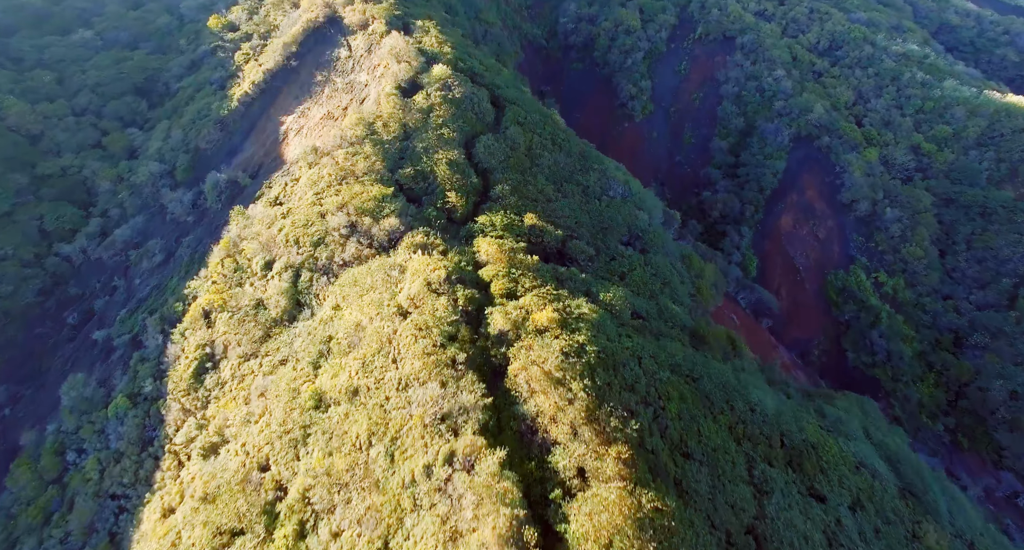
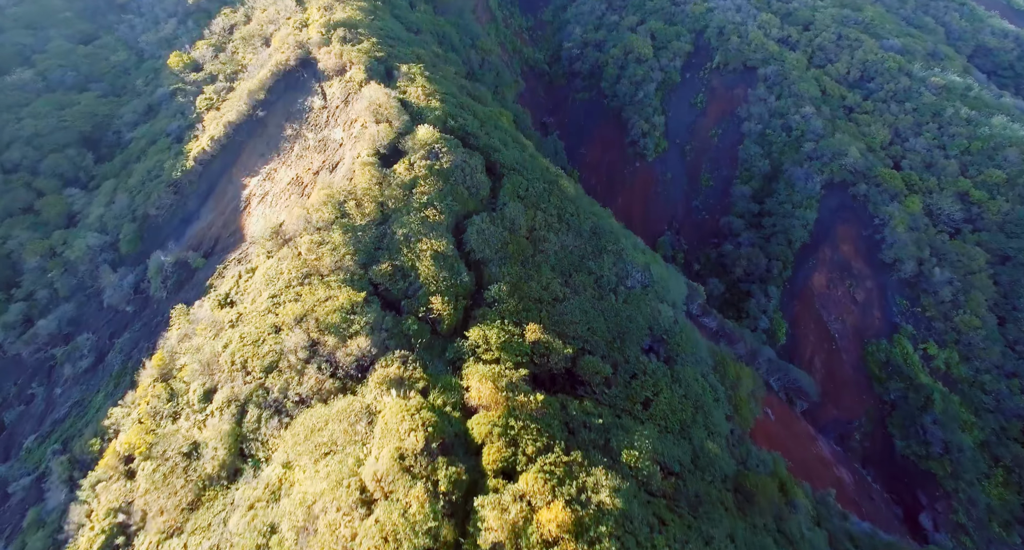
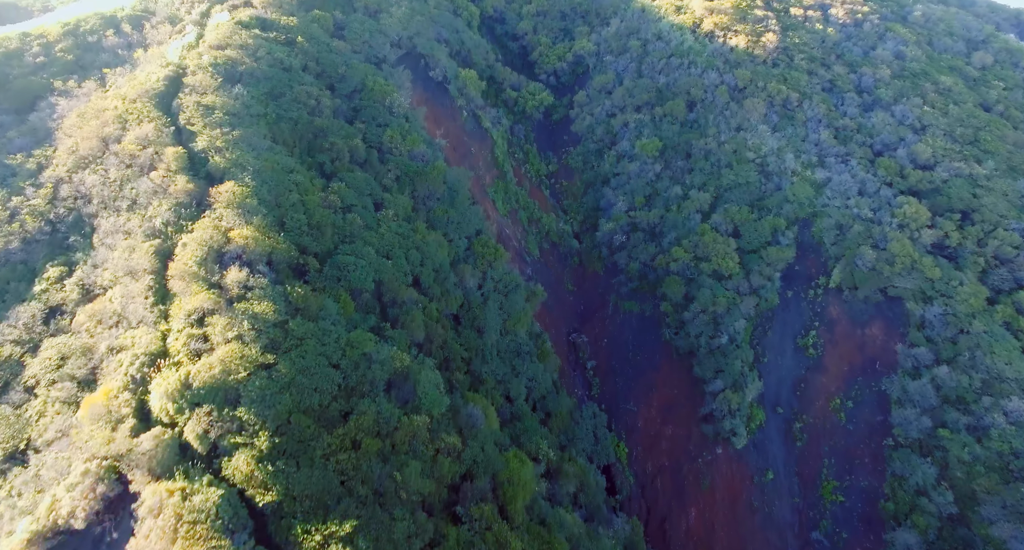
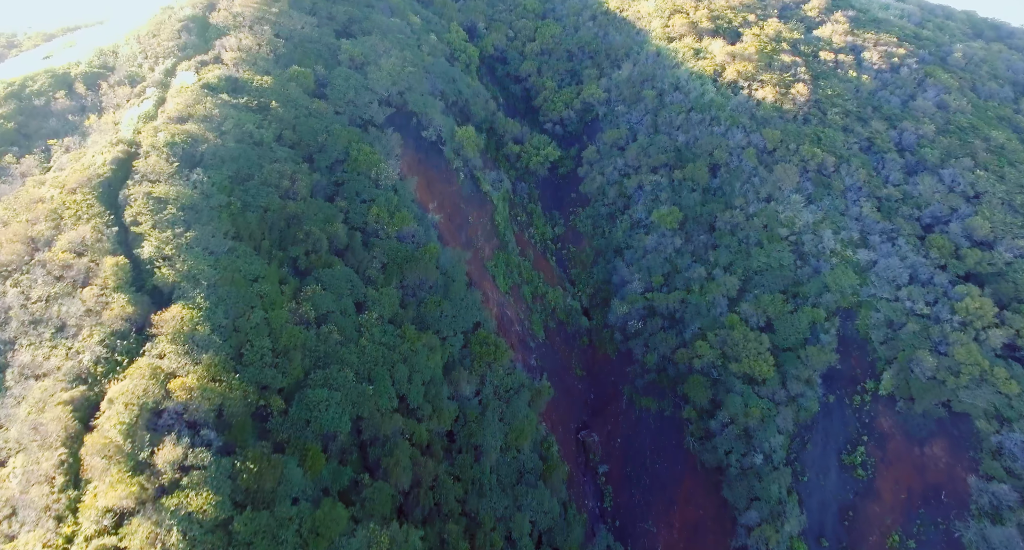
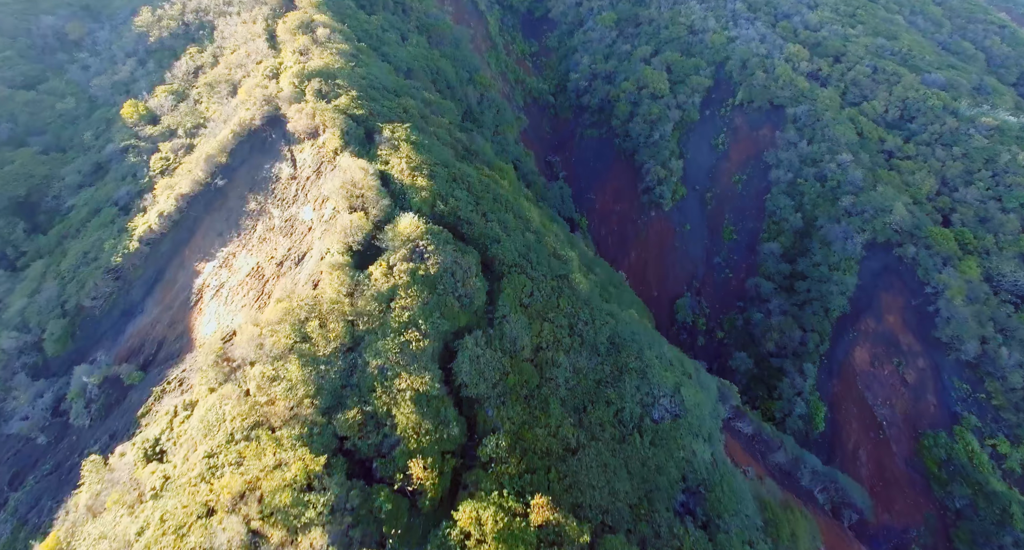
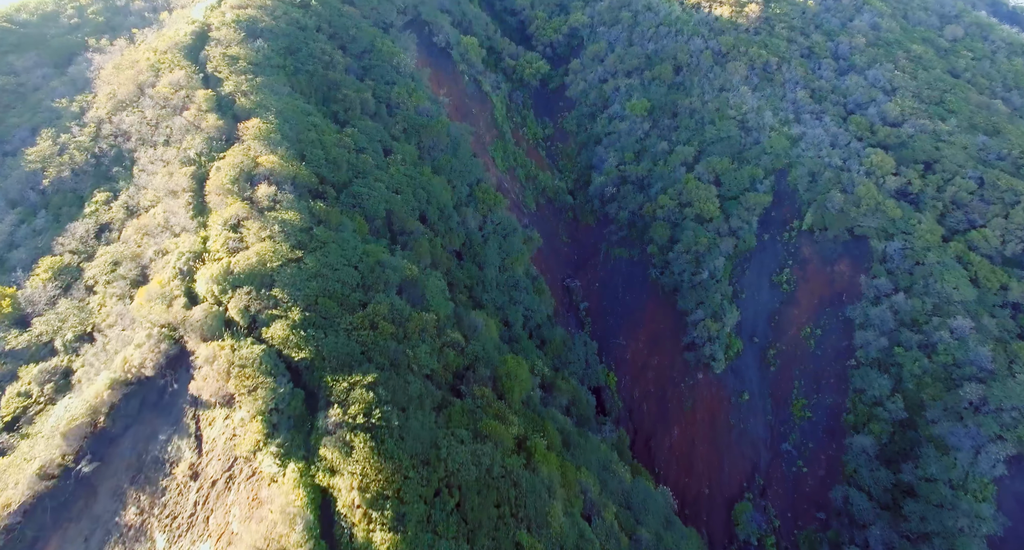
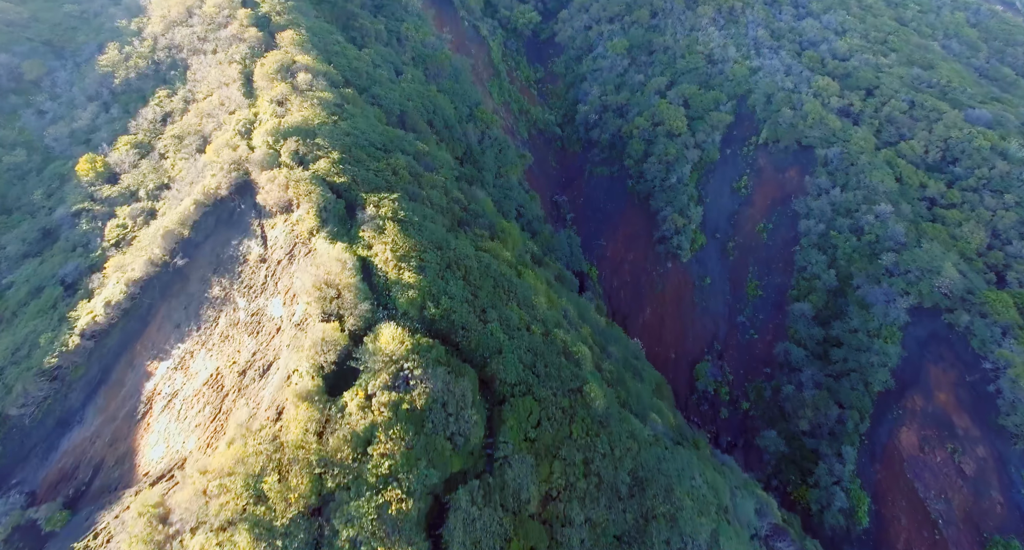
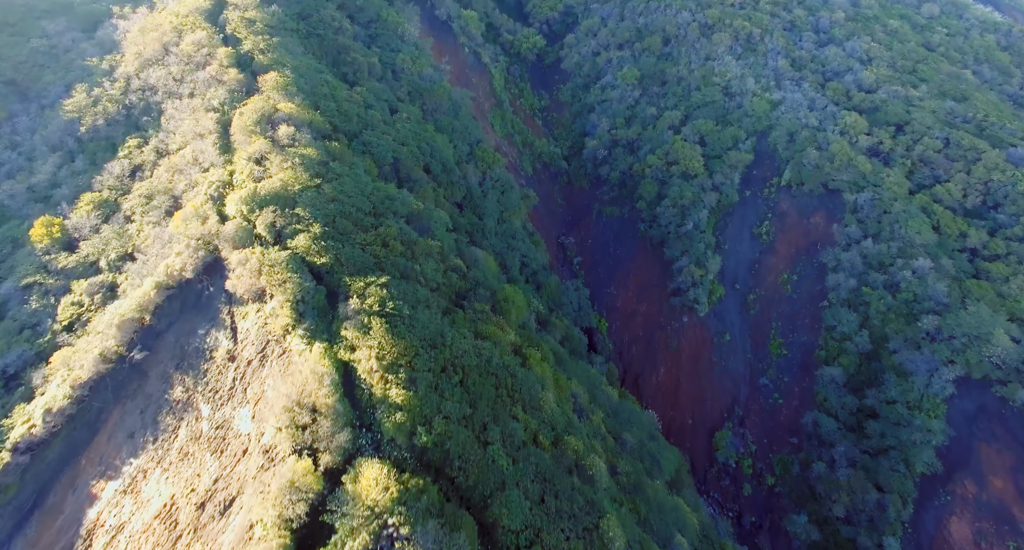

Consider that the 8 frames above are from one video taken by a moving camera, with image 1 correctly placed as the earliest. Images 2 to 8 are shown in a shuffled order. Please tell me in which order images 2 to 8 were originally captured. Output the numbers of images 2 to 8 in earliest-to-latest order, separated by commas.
2, 5, 7, 8, 6, 3, 4
